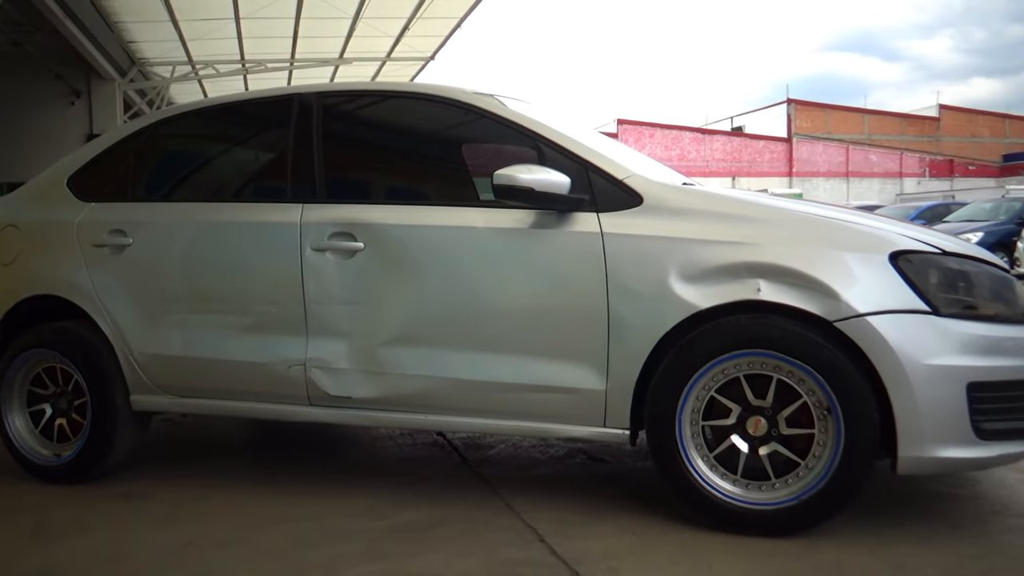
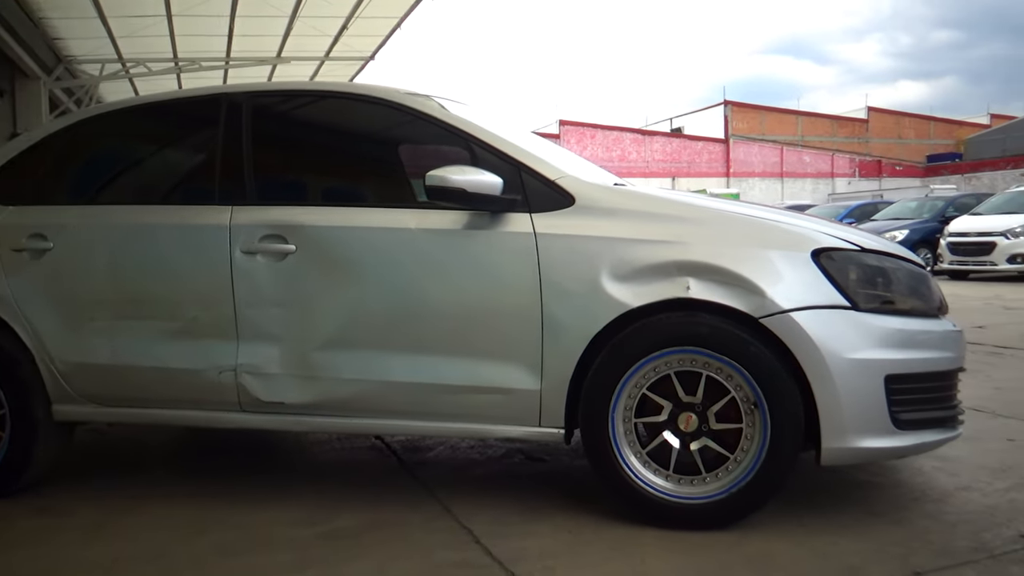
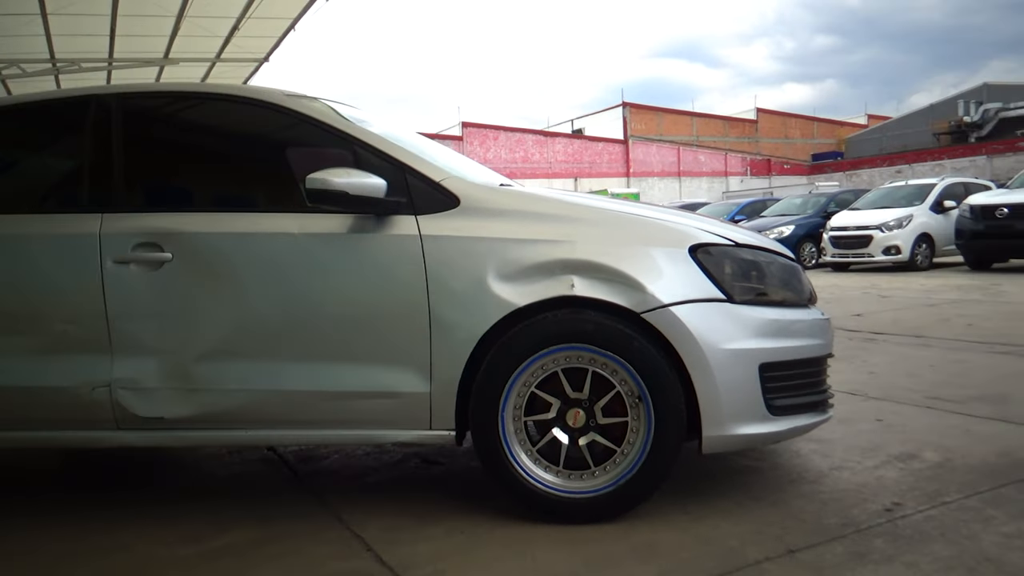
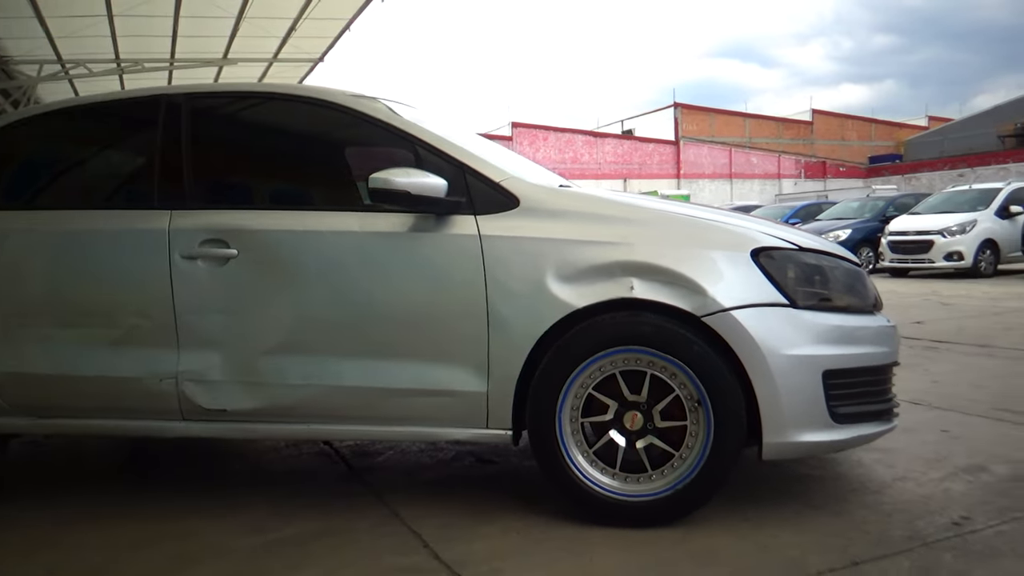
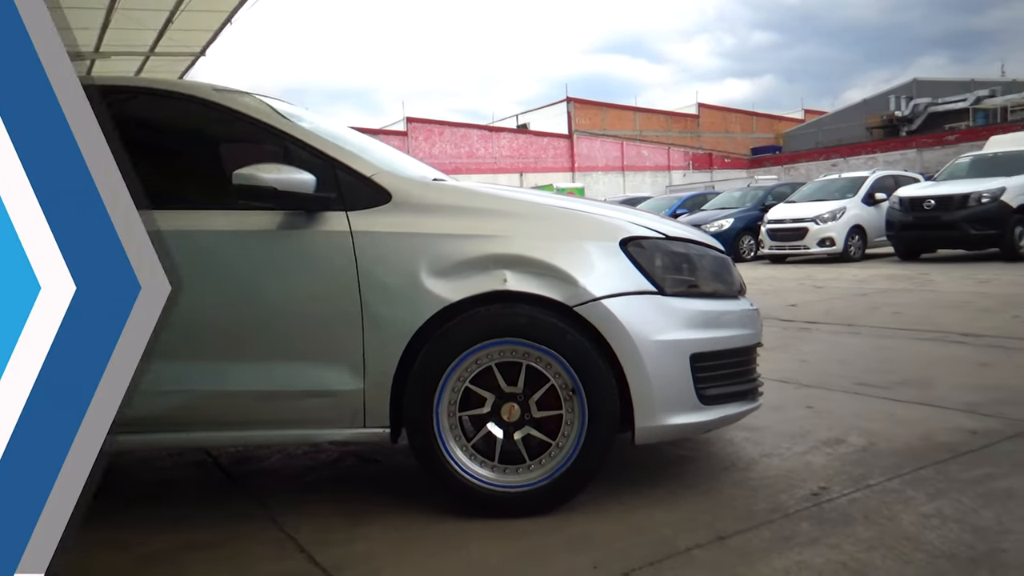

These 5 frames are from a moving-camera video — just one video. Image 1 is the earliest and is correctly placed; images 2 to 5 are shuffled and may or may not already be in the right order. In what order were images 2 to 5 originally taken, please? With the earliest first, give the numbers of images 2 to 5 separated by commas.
2, 4, 3, 5
